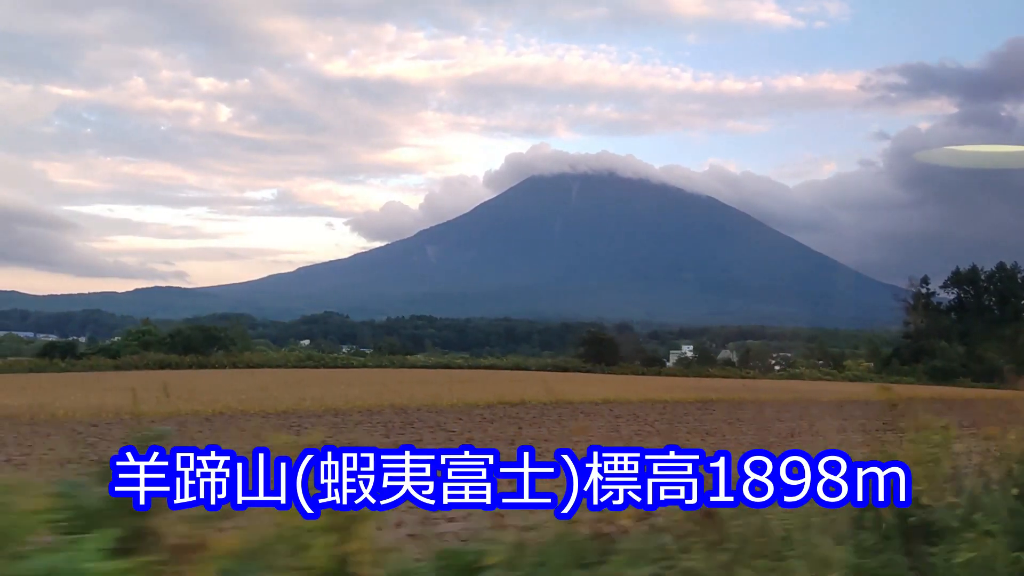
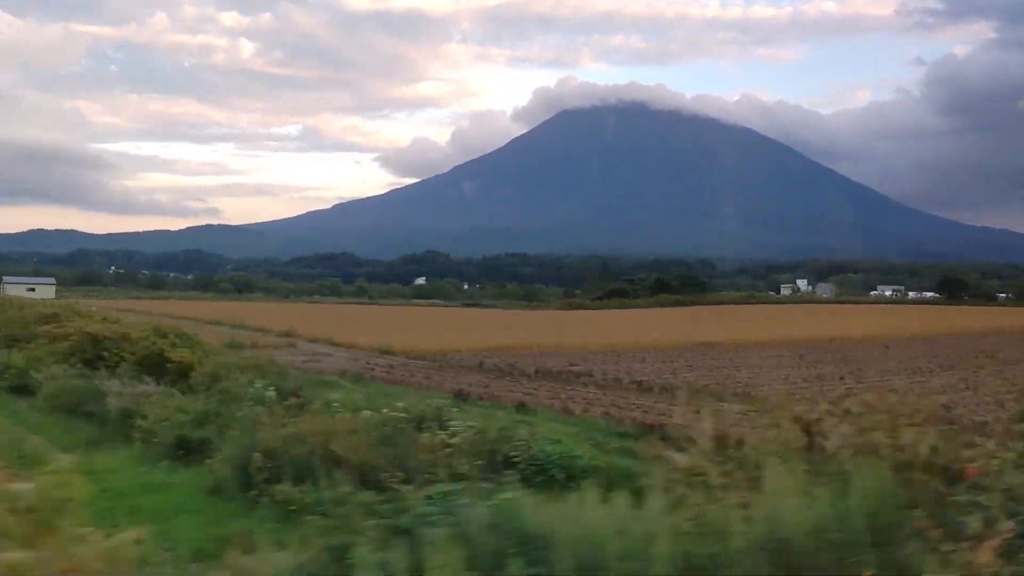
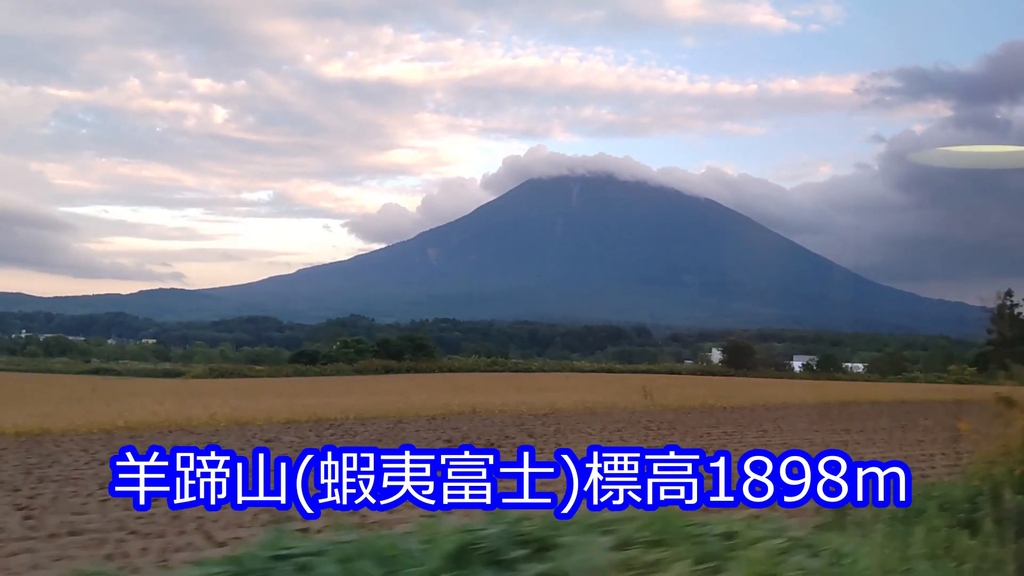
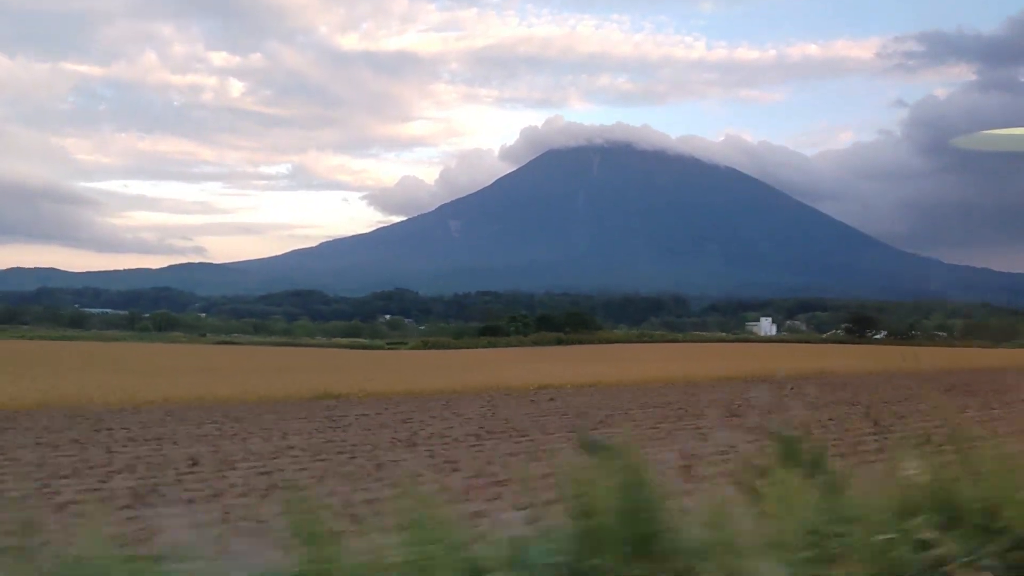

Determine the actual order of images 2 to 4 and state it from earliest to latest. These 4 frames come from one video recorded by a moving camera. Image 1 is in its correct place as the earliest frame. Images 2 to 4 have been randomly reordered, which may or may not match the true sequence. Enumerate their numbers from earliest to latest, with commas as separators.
3, 4, 2
